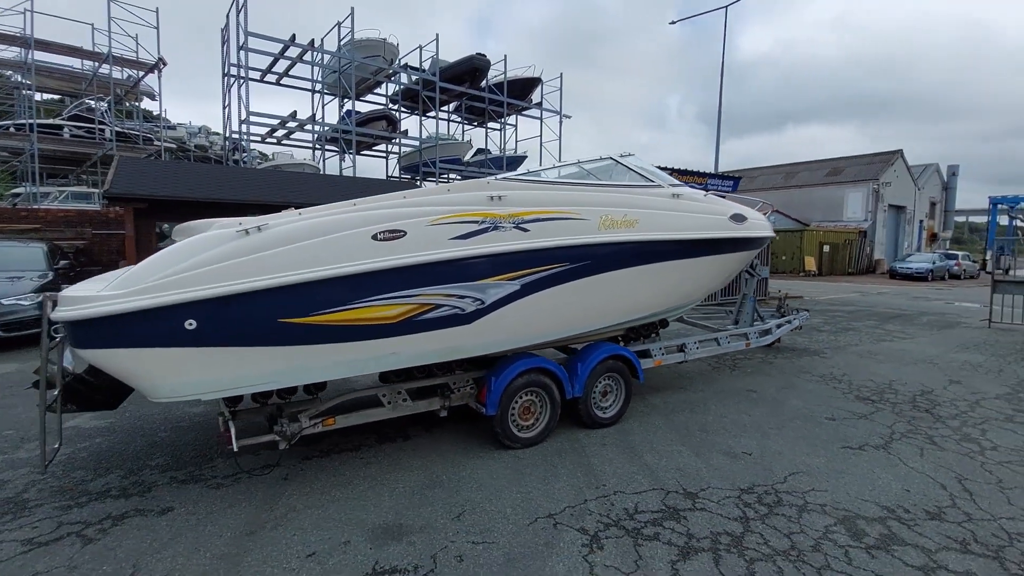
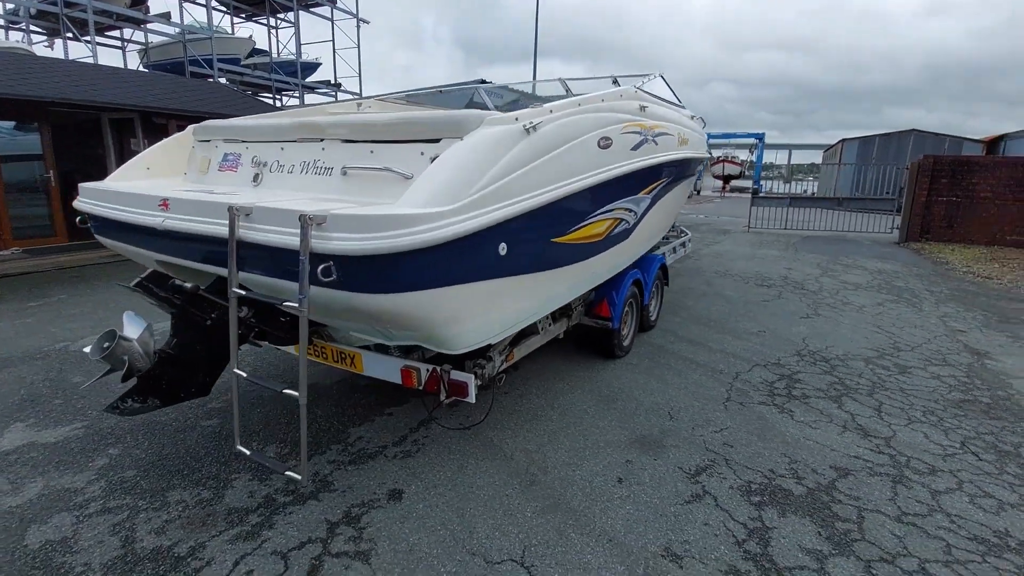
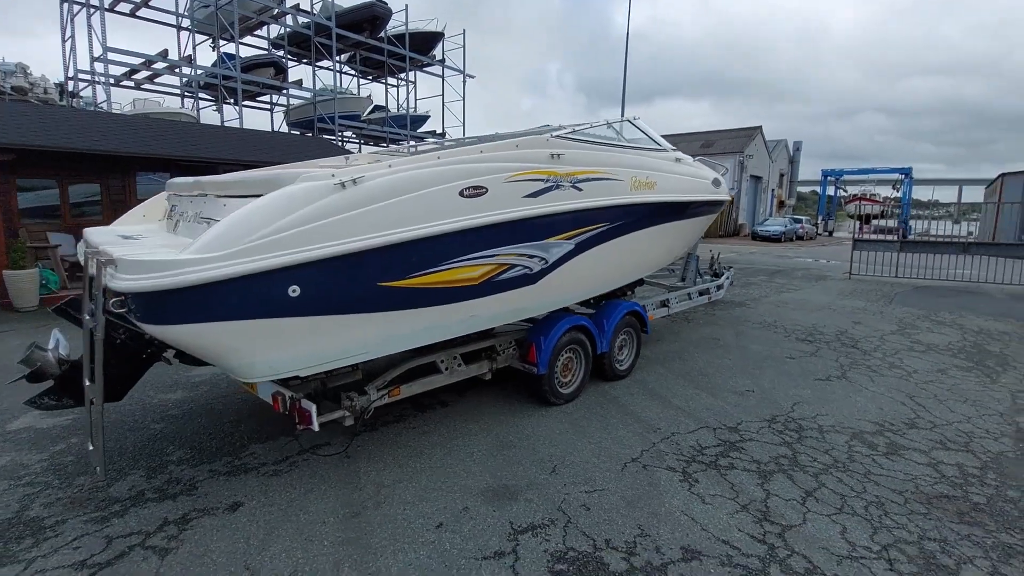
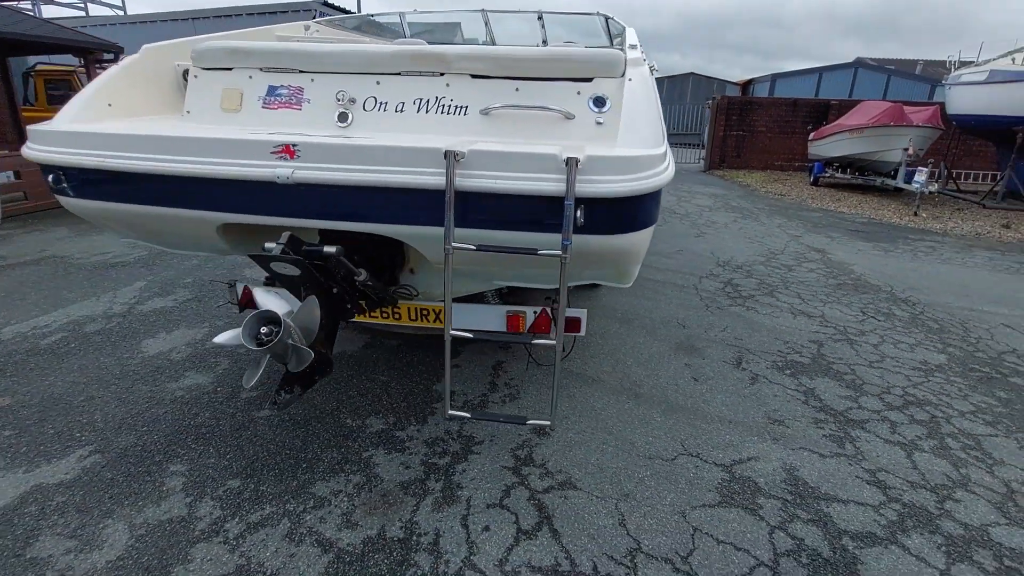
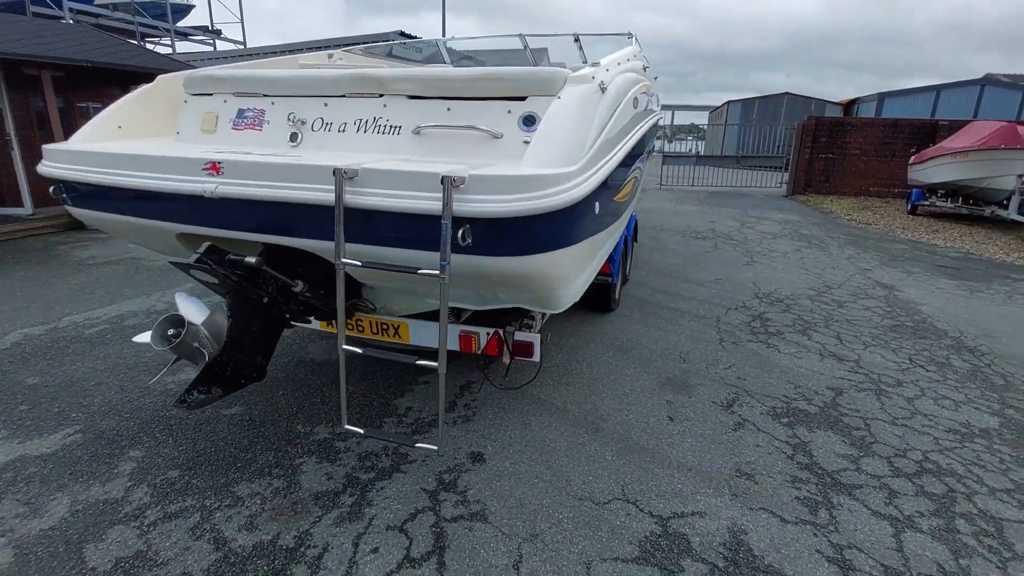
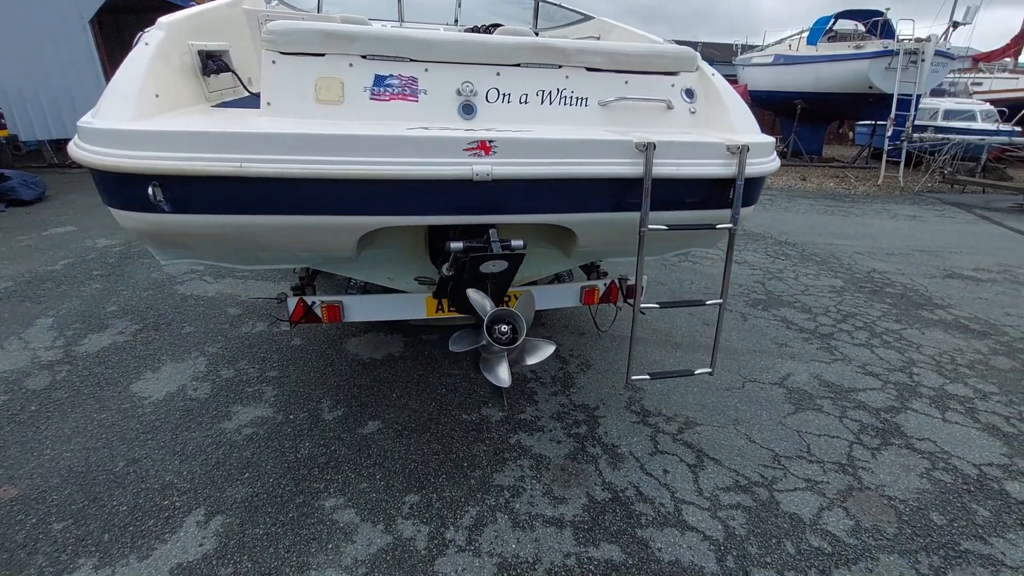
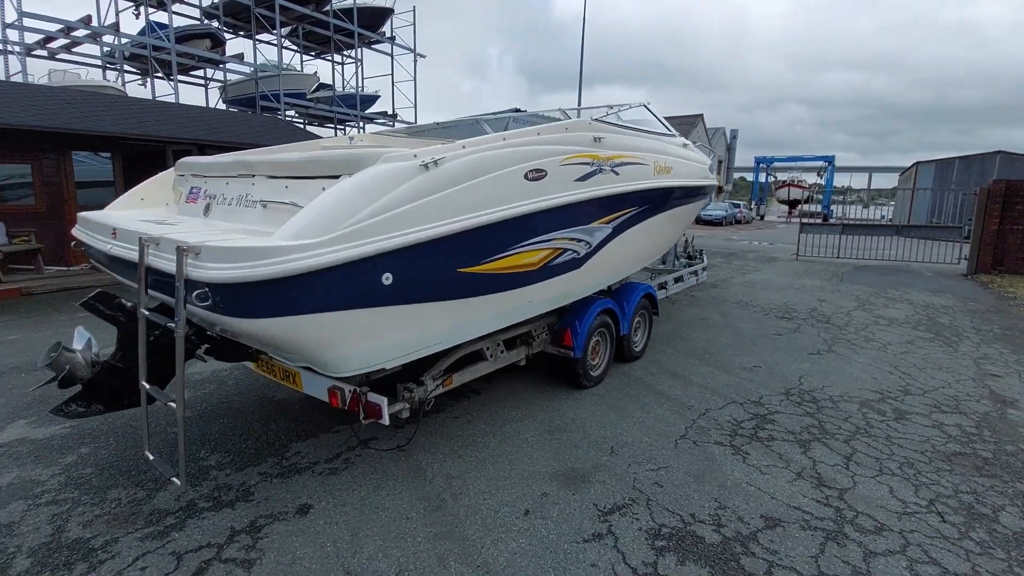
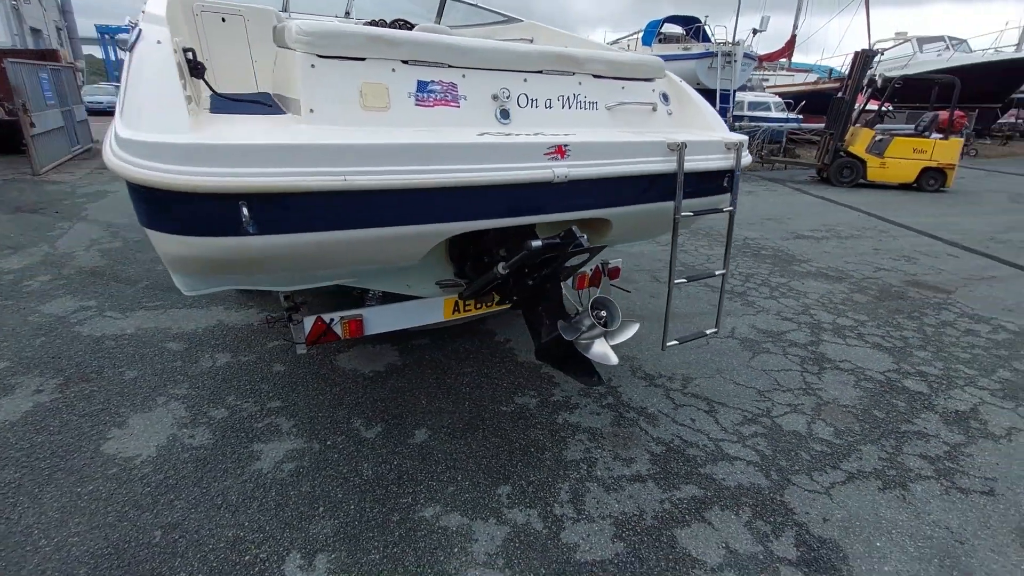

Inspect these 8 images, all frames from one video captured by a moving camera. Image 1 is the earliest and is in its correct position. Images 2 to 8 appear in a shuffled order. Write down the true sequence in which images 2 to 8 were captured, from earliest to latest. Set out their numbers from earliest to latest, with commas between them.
3, 7, 2, 5, 4, 6, 8
